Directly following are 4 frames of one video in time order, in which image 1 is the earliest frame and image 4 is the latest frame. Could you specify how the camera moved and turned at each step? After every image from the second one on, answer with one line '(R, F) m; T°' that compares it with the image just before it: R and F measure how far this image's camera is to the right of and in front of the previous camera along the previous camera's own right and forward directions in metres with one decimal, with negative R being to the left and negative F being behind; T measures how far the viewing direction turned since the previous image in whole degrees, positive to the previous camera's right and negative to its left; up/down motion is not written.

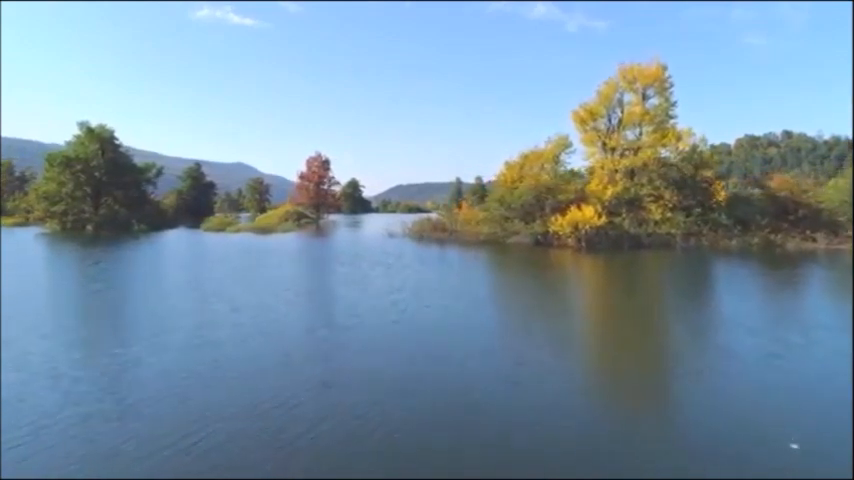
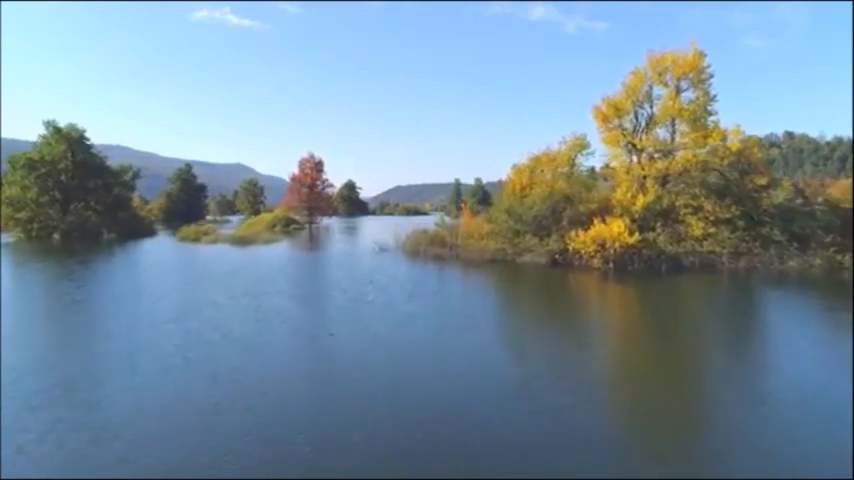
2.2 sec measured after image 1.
(0.0, +1.1) m; 0°
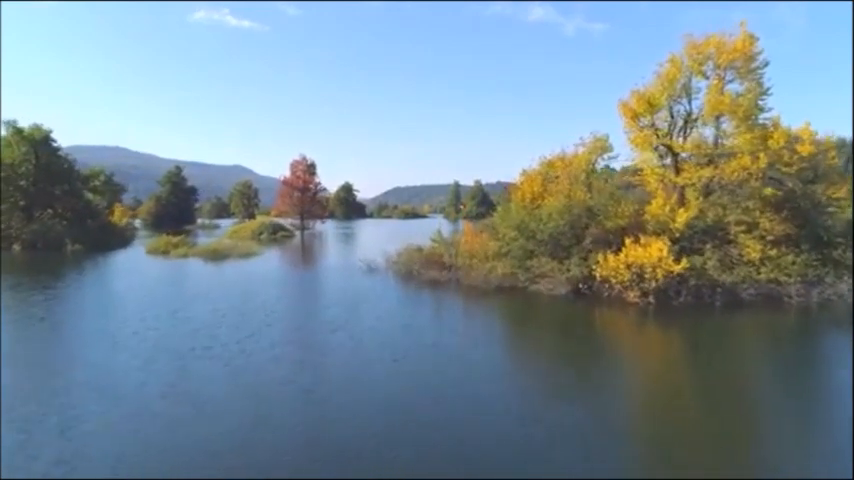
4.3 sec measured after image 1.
(0.0, +1.1) m; 0°
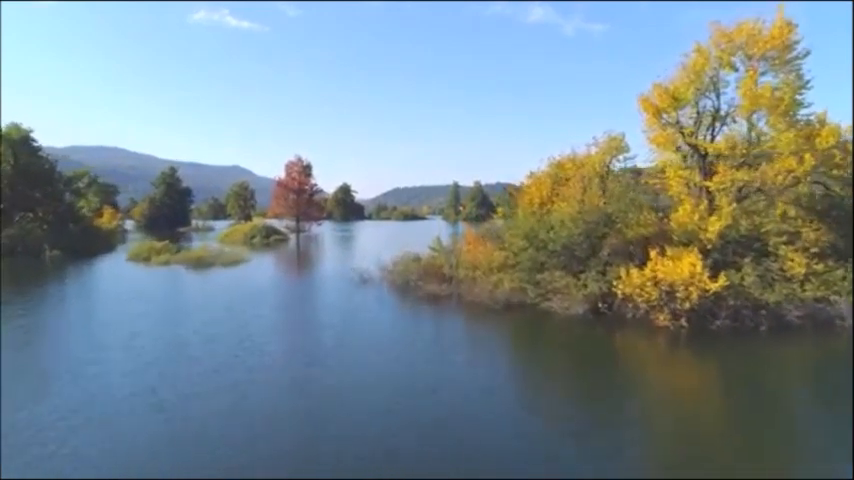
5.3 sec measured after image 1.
(0.0, +0.6) m; 0°
